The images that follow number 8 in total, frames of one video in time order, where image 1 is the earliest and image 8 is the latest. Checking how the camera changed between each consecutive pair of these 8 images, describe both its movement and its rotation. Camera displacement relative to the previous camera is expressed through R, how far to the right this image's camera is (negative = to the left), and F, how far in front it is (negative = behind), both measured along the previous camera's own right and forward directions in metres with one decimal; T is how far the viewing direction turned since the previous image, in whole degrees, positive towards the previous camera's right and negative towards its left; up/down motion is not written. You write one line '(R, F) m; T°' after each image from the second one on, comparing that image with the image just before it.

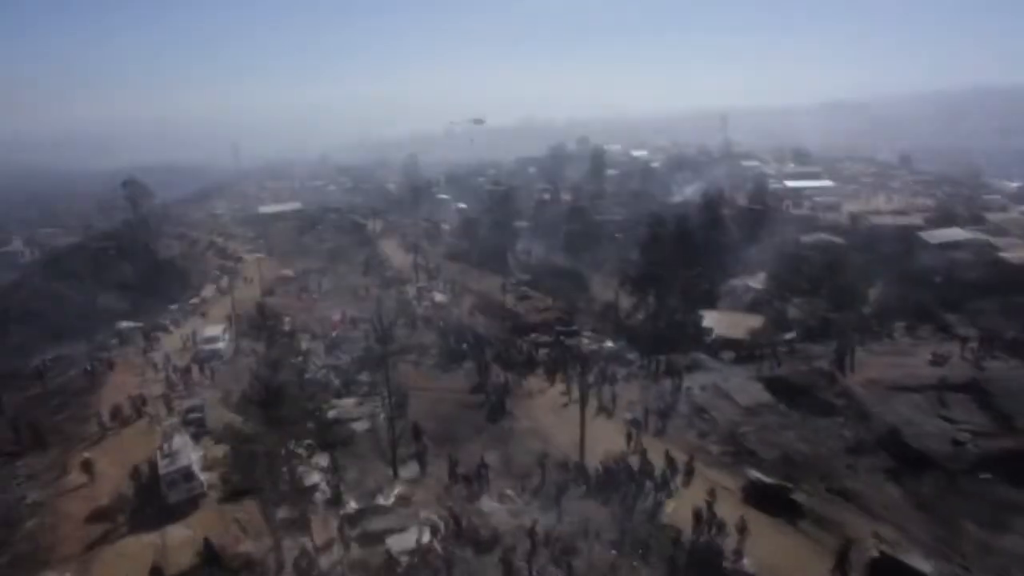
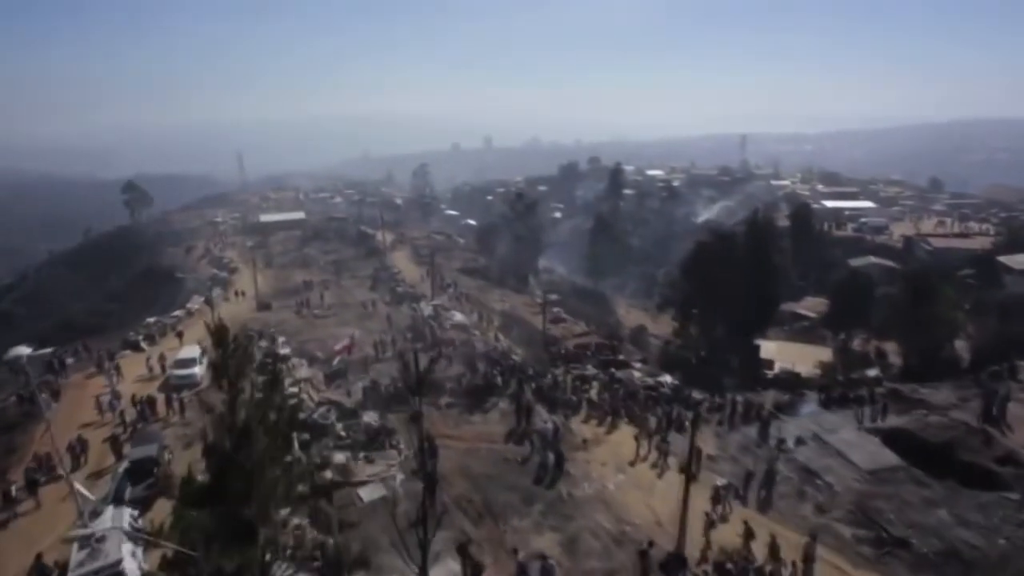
(-2.0, +6.7) m; 0°
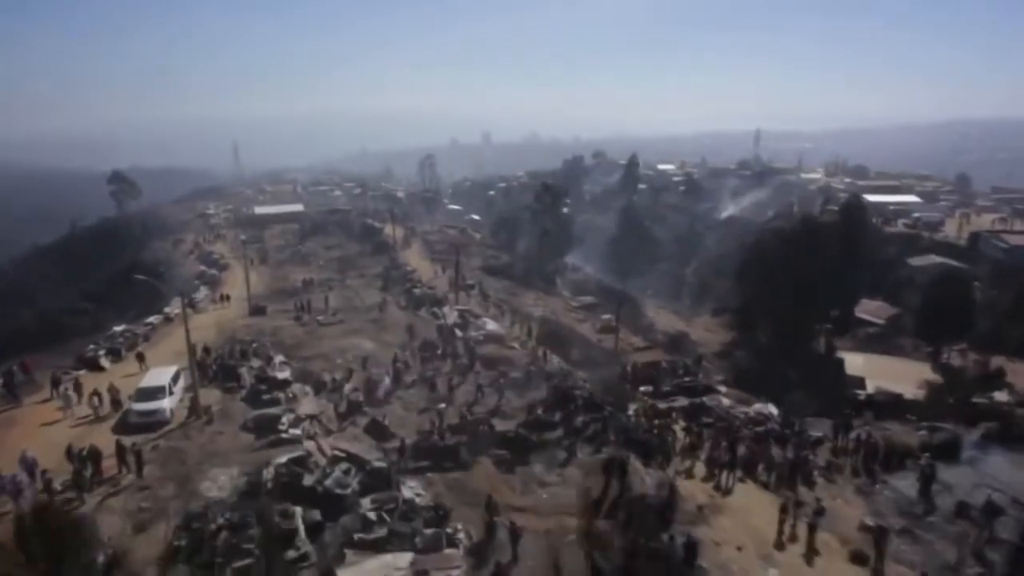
(-2.6, +7.2) m; 0°
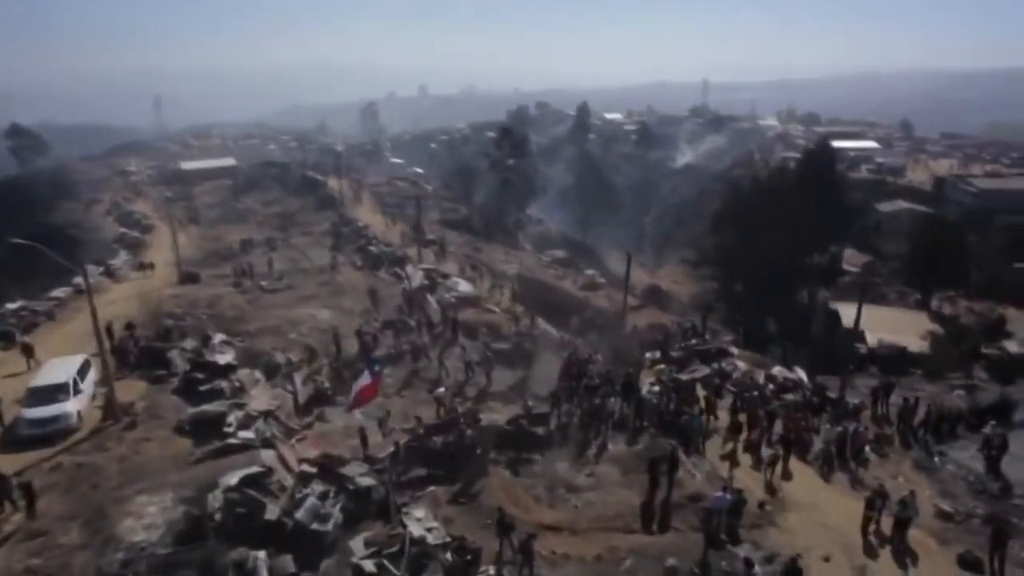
(-1.6, +4.3) m; +5°
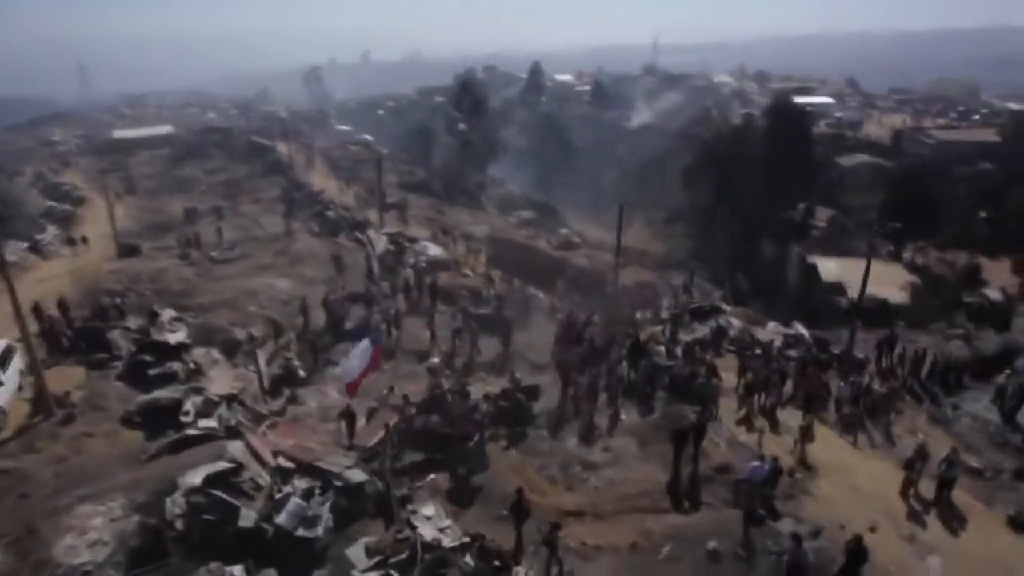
(-0.9, +1.9) m; +4°
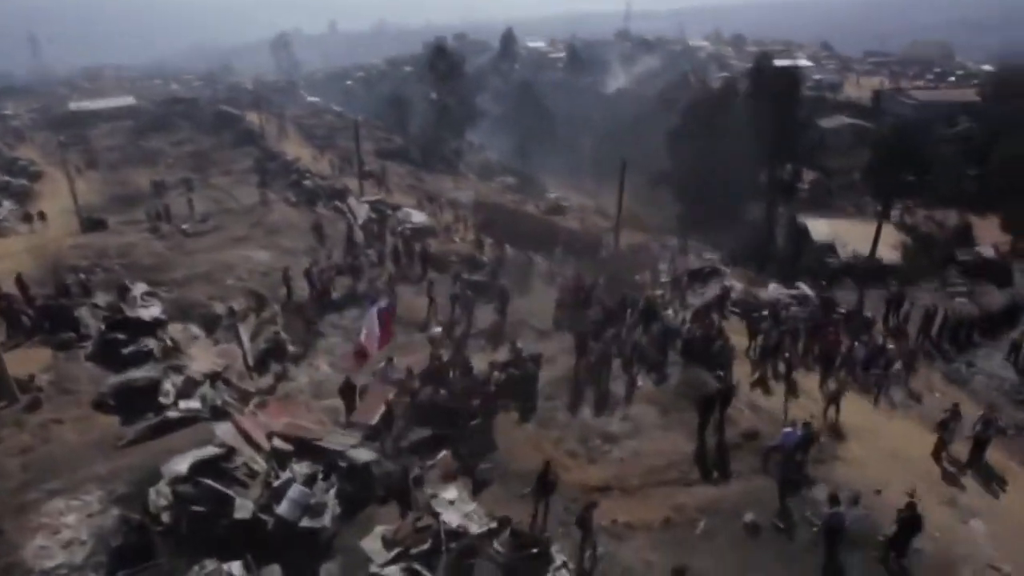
(-0.6, +1.1) m; +2°
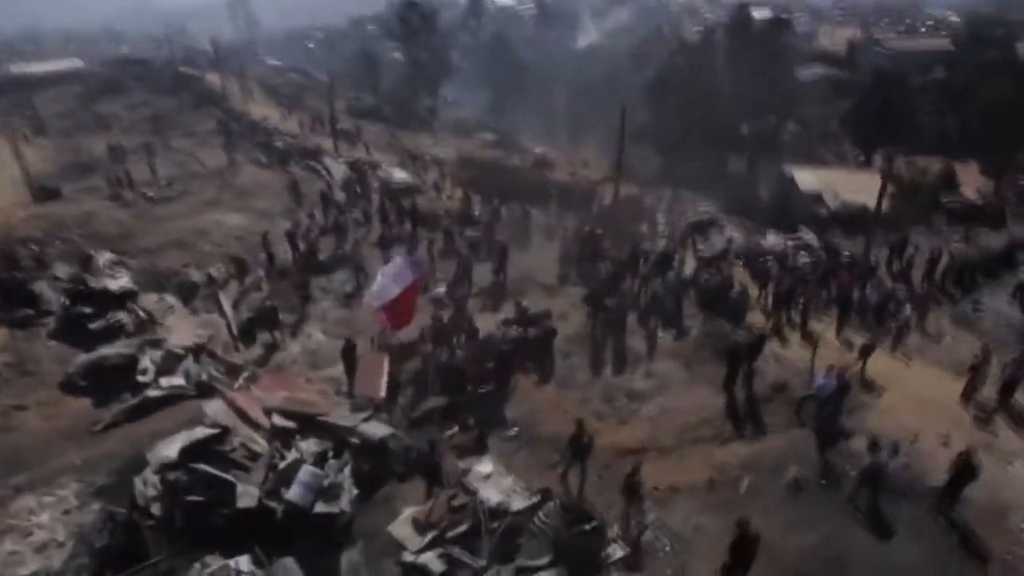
(-0.7, +1.0) m; +2°
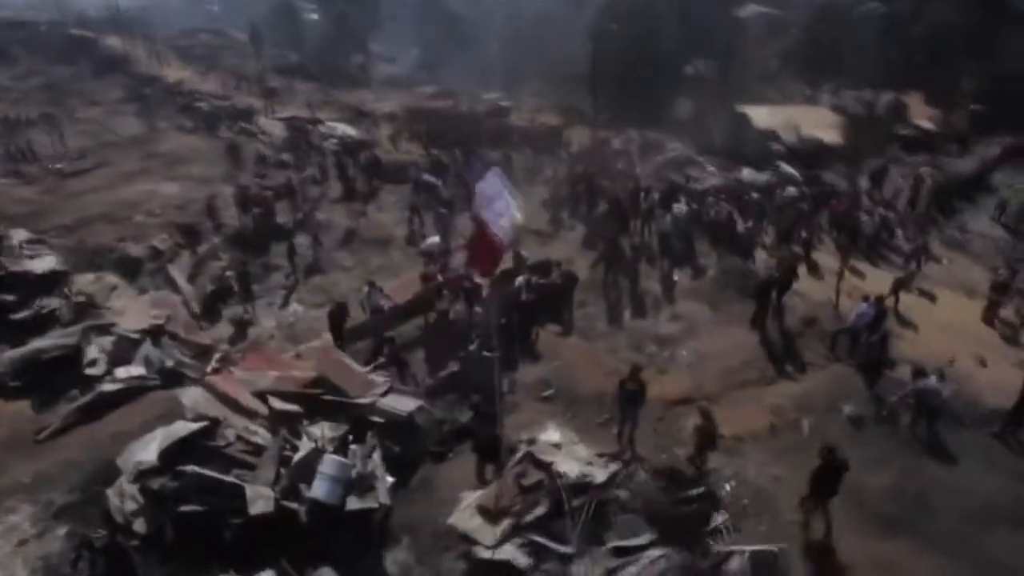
(-1.2, +1.3) m; +5°
